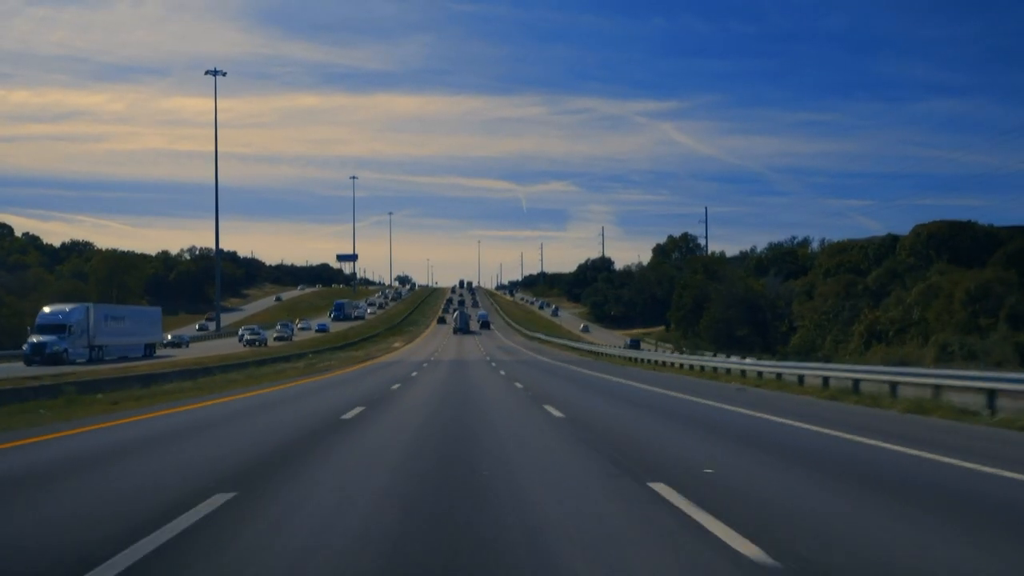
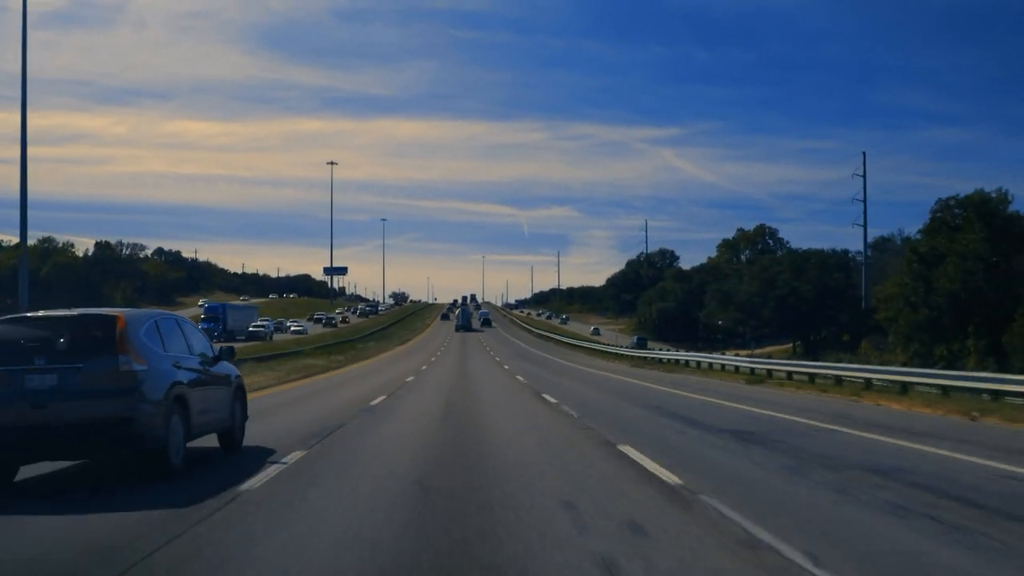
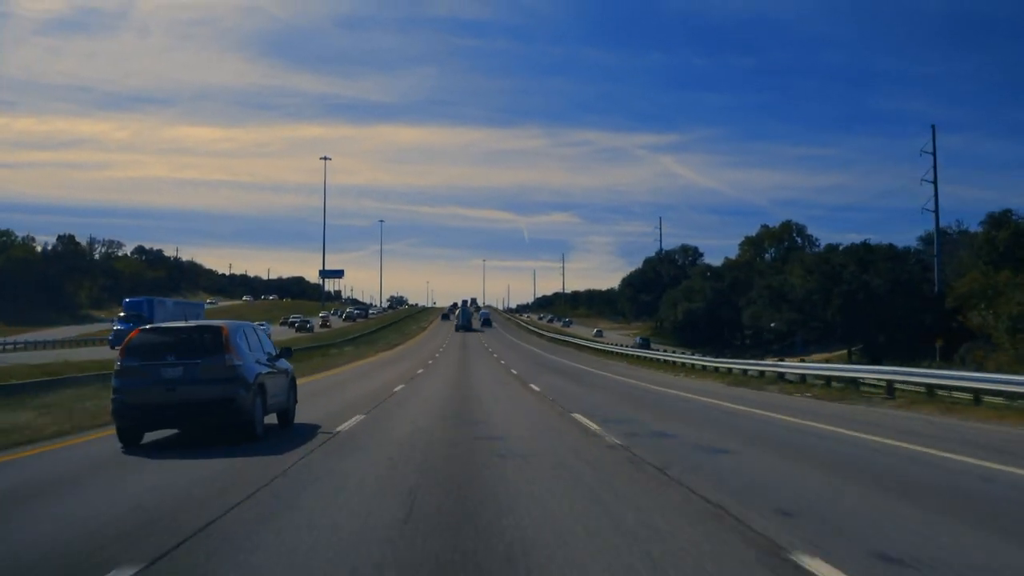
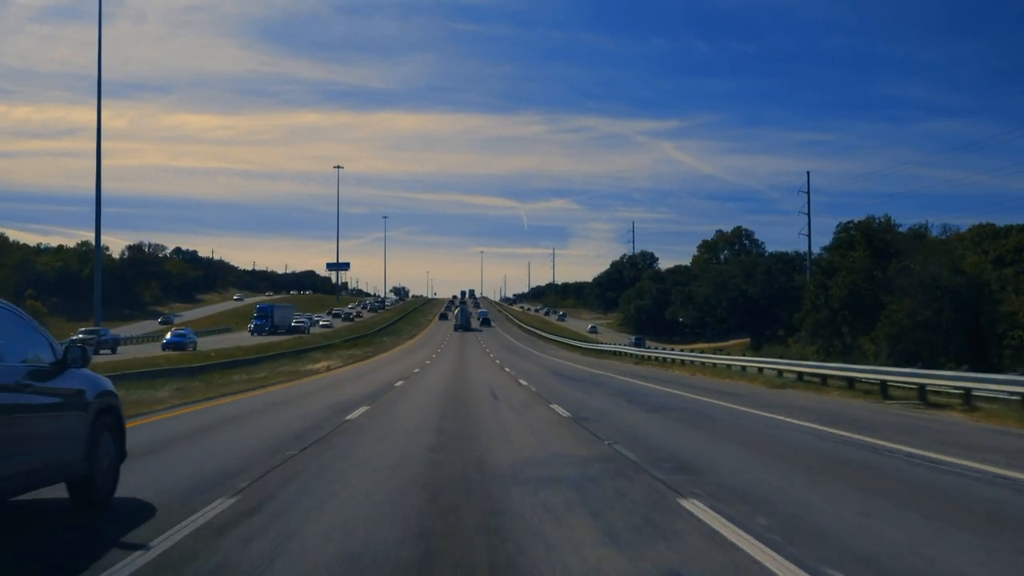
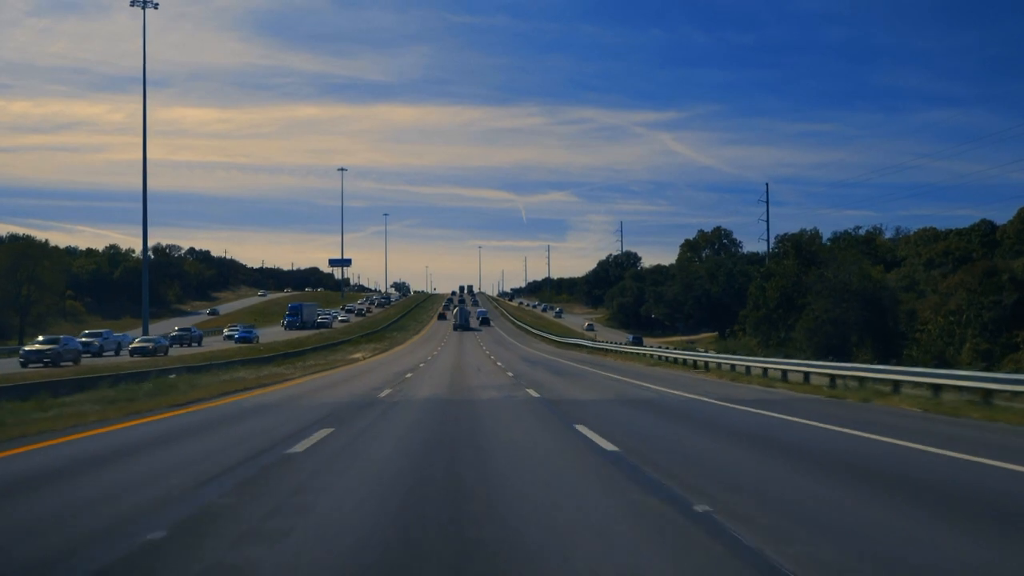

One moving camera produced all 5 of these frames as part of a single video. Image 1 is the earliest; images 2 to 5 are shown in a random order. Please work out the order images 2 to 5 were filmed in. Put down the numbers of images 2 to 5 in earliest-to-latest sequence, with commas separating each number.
5, 4, 2, 3
